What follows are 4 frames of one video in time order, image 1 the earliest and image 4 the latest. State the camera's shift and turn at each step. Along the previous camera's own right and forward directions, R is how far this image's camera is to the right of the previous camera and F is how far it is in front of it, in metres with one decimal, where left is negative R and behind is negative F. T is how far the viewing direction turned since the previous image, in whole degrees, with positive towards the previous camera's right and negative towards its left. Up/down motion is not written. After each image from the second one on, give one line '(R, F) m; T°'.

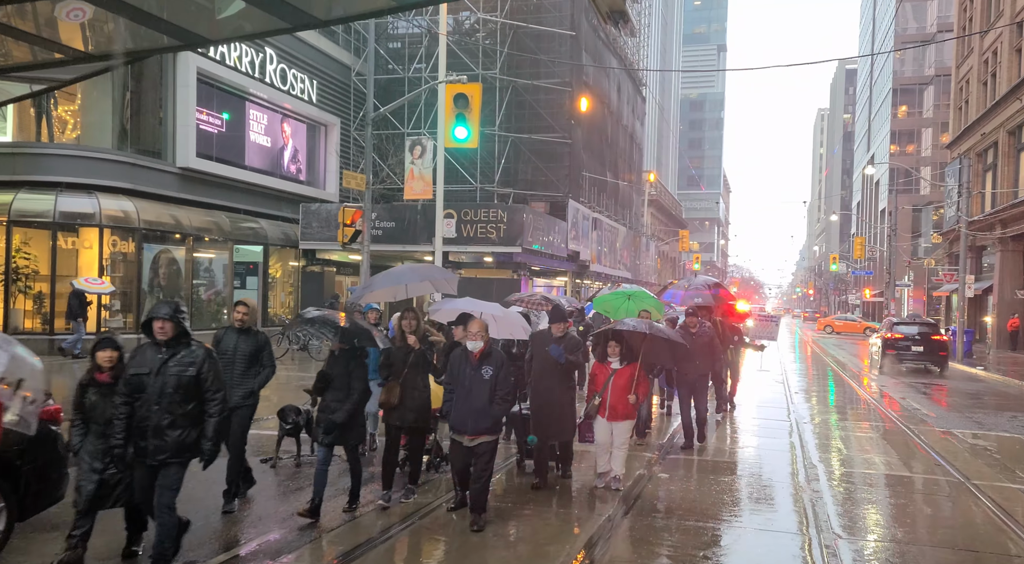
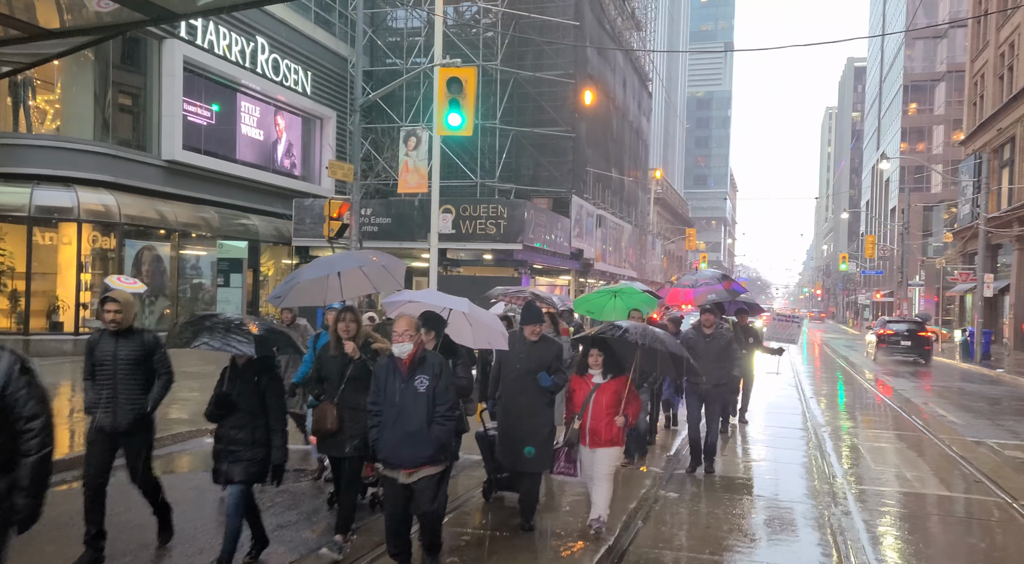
(+0.1, +0.9) m; 0°
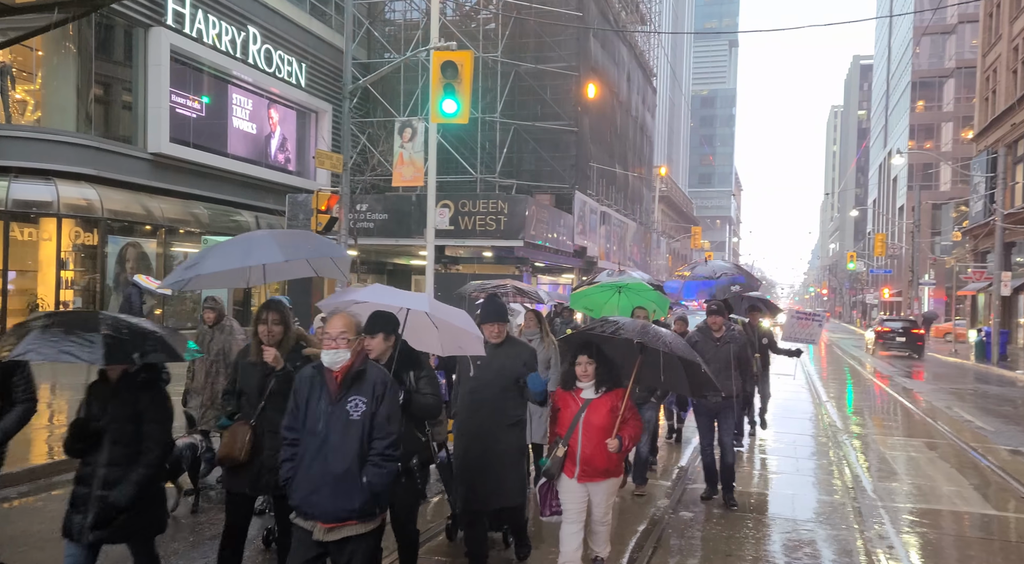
(+0.1, +0.8) m; 0°
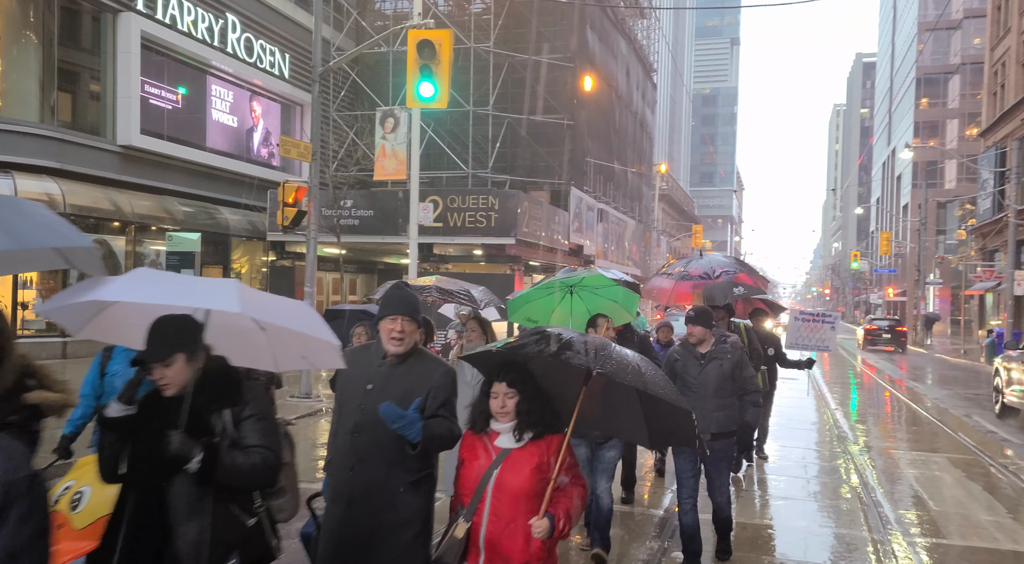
(+0.2, +1.0) m; 0°
